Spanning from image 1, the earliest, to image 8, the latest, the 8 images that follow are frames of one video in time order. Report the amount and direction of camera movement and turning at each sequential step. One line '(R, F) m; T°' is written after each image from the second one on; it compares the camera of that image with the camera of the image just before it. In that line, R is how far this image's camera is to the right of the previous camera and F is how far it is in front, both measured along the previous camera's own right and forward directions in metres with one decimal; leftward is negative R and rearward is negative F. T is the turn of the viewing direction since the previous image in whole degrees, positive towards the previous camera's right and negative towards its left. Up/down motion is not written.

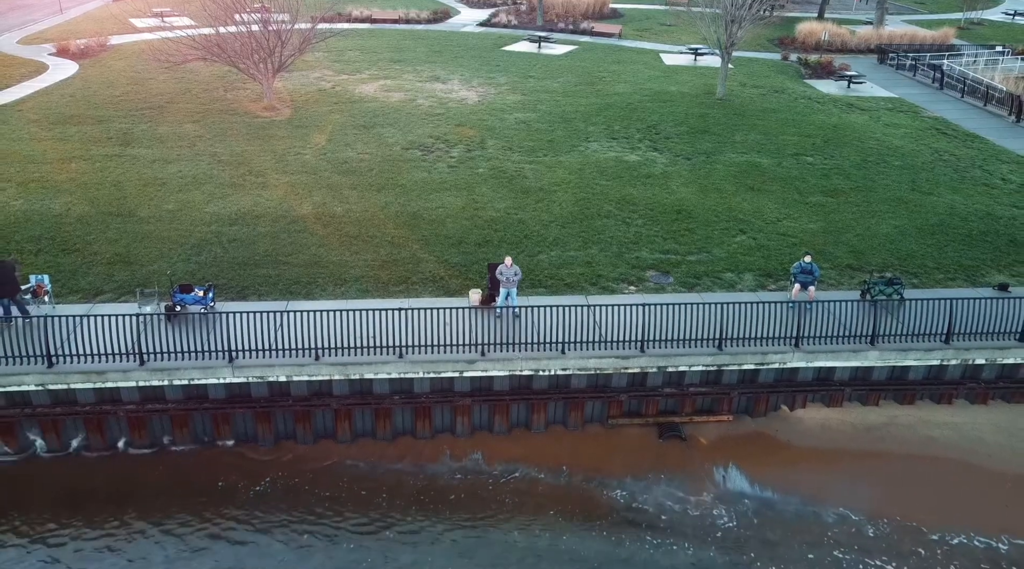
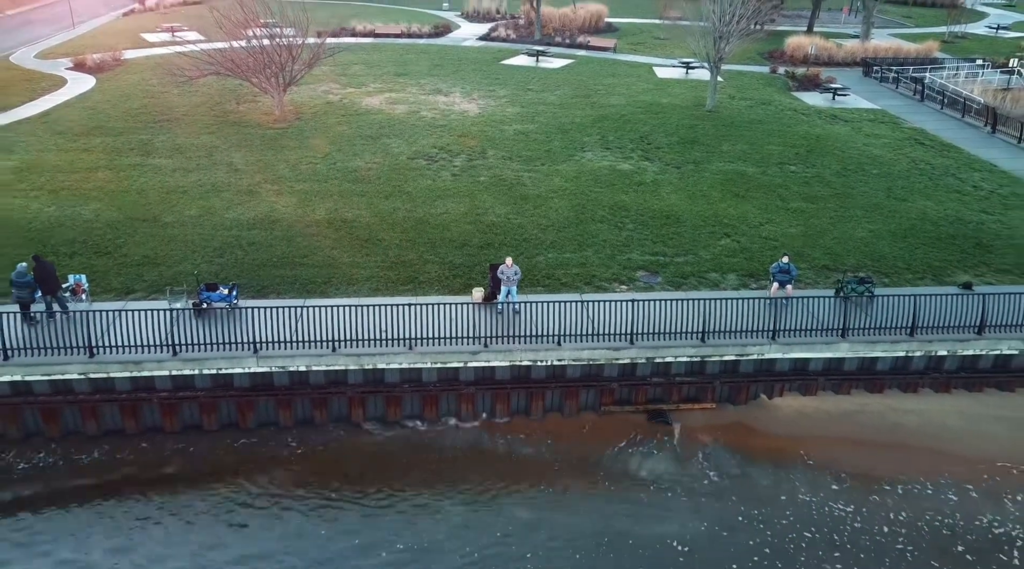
(0.0, -0.9) m; 0°
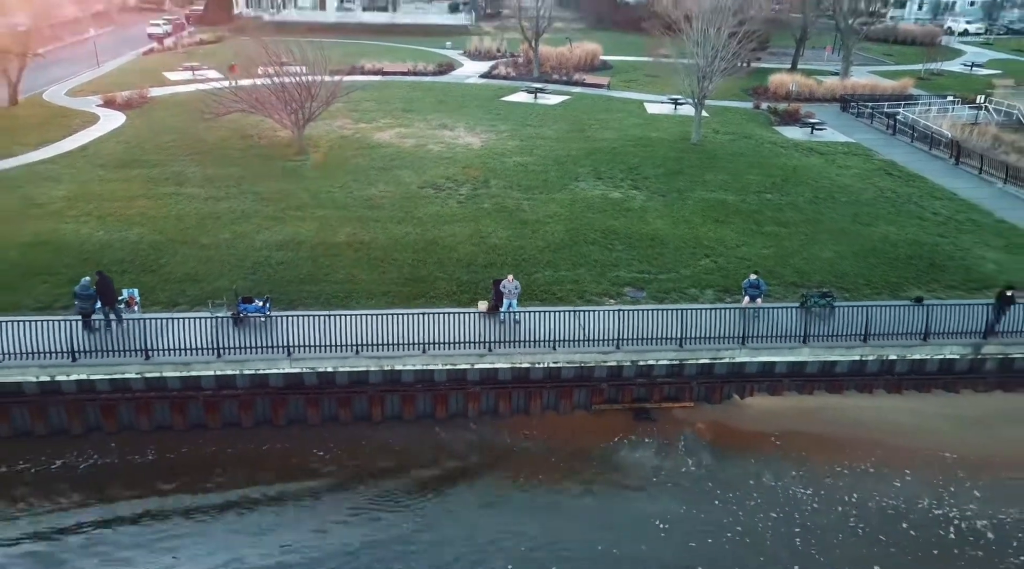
(0.0, -1.5) m; 0°
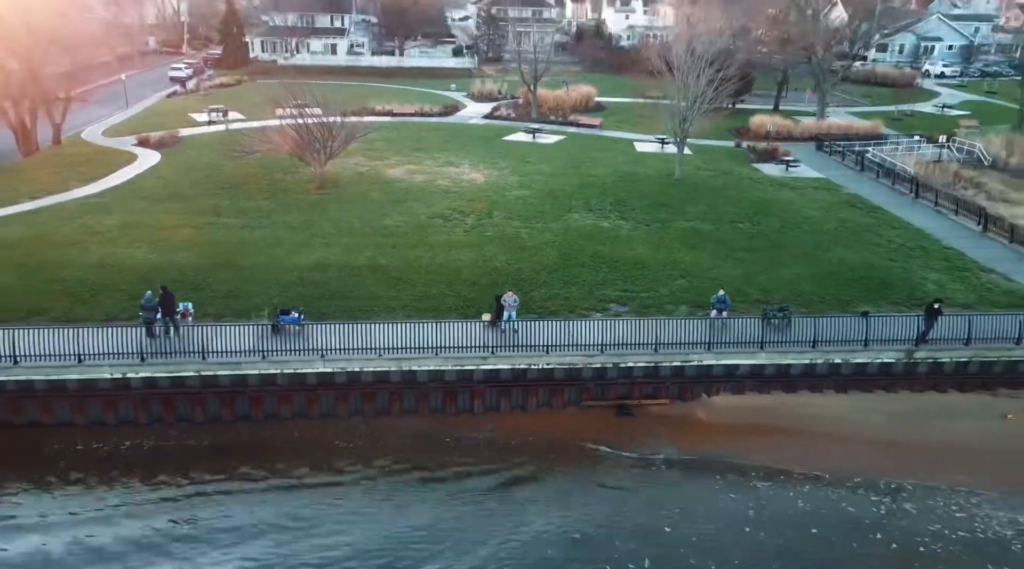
(0.0, -2.2) m; 0°
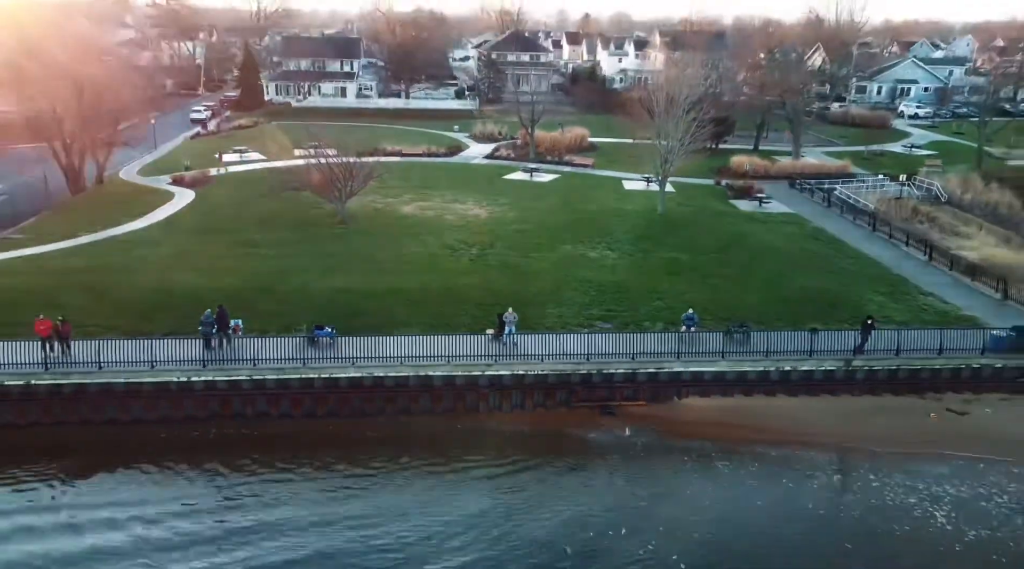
(0.0, -2.8) m; 0°
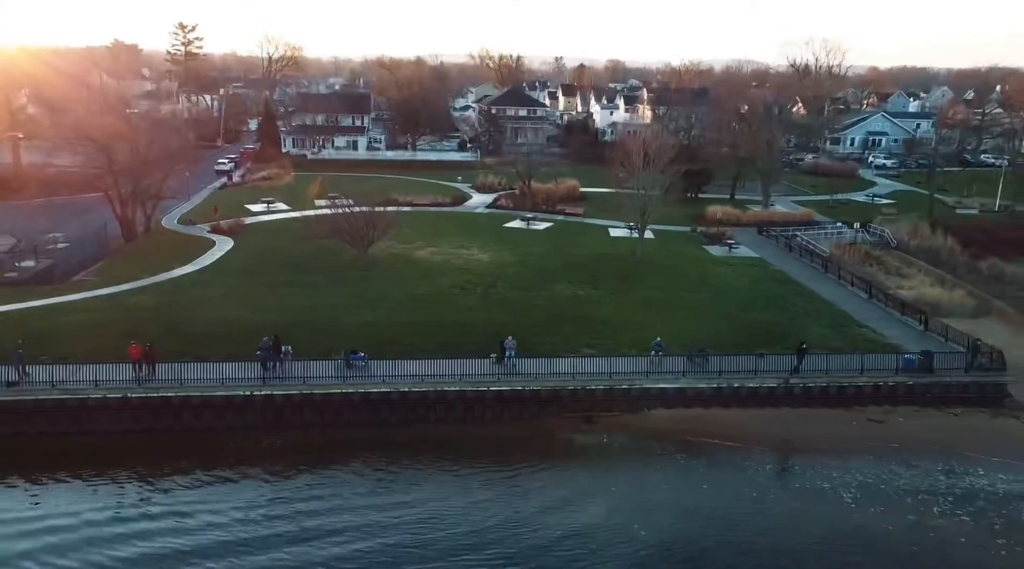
(0.0, -4.0) m; 0°
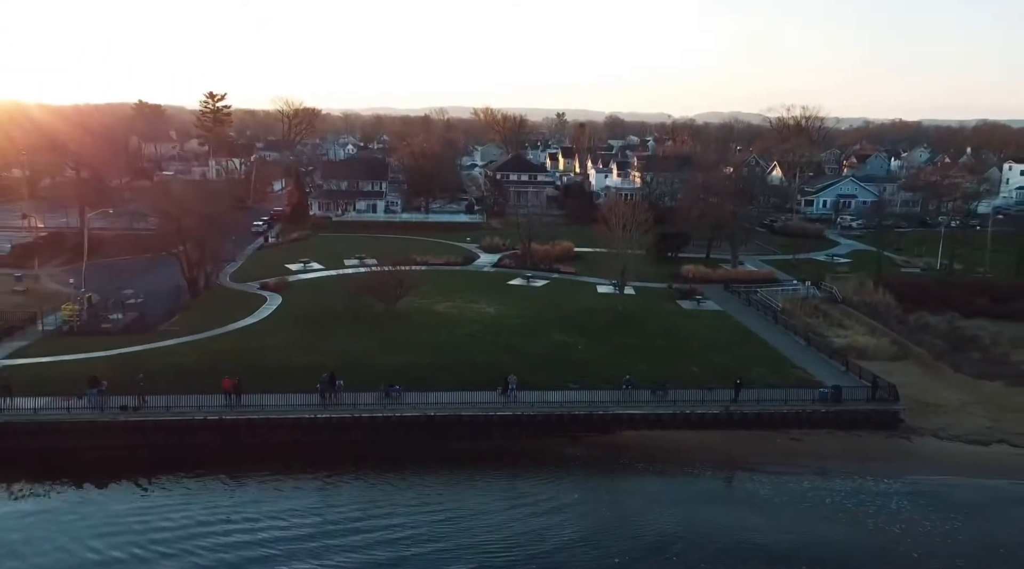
(+0.1, -6.3) m; 0°
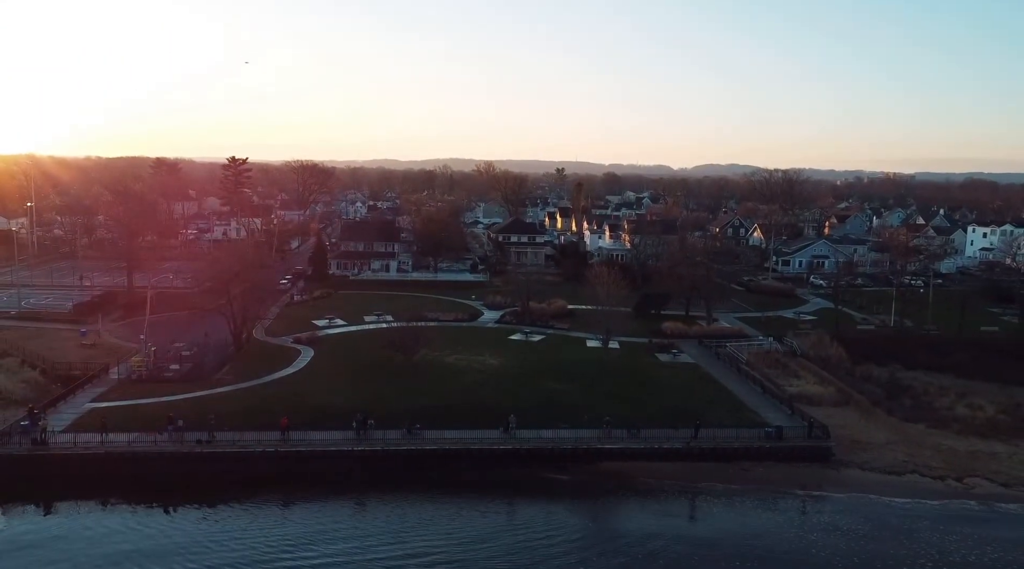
(0.0, -6.3) m; 0°
